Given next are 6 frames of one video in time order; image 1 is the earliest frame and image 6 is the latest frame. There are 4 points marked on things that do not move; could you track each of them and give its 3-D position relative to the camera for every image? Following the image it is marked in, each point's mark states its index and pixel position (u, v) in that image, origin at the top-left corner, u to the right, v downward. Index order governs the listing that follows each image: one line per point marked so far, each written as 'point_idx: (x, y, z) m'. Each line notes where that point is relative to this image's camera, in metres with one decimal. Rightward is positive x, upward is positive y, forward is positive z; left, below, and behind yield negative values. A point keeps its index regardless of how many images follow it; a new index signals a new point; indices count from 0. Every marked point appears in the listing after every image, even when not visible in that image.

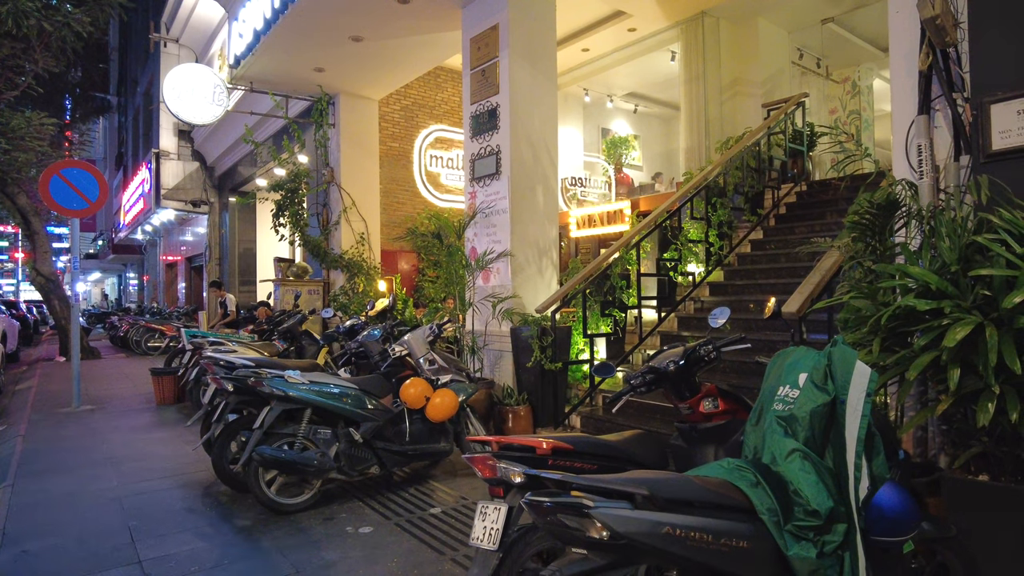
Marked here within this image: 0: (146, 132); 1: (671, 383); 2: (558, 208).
0: (-11.3, +4.8, +19.8) m
1: (+0.8, -0.5, +3.2) m
2: (+0.5, +0.8, +6.8) m
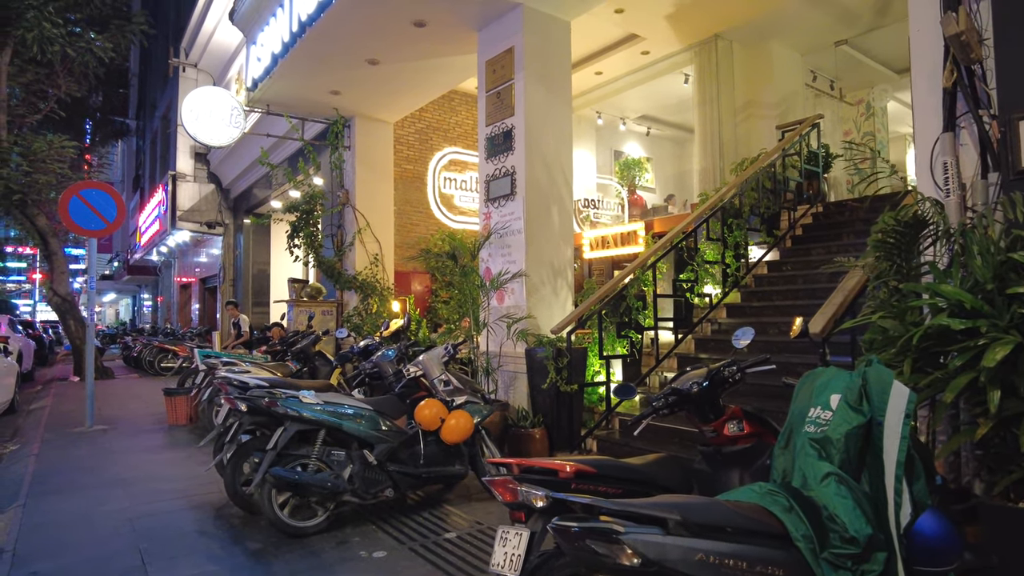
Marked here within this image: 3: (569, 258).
0: (-10.9, +4.2, +20.1) m
1: (+0.9, -0.6, +3.1) m
2: (+0.6, +0.6, +6.8) m
3: (+0.6, +0.3, +6.7) m
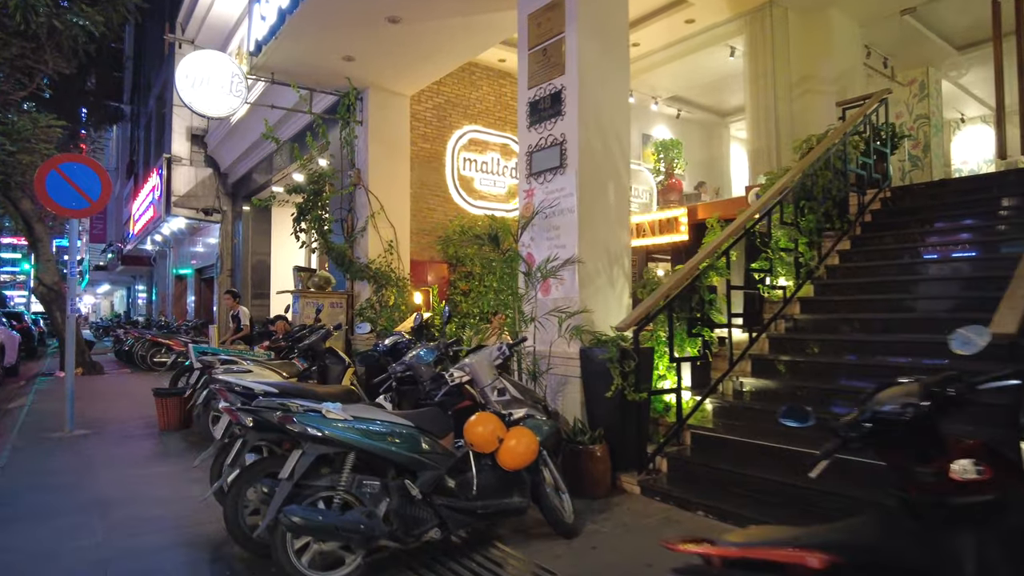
0: (-10.5, +4.4, +19.0) m
1: (+1.3, -0.5, +2.1) m
2: (+1.1, +0.7, +5.8) m
3: (+1.0, +0.4, +5.8) m
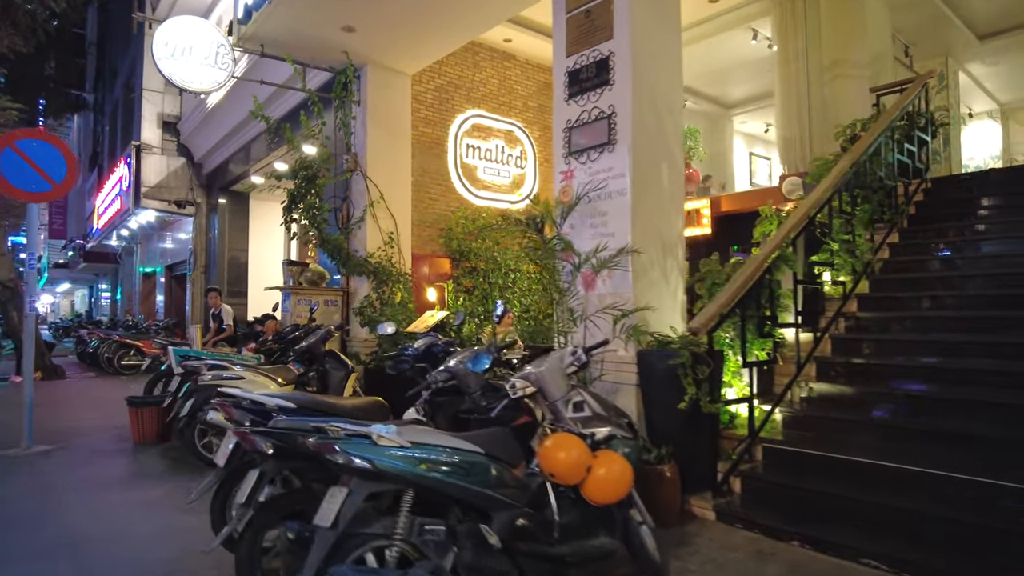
0: (-10.8, +4.5, +17.9) m
1: (+1.8, -0.5, +1.5) m
2: (+1.4, +0.8, +5.1) m
3: (+1.3, +0.5, +5.1) m
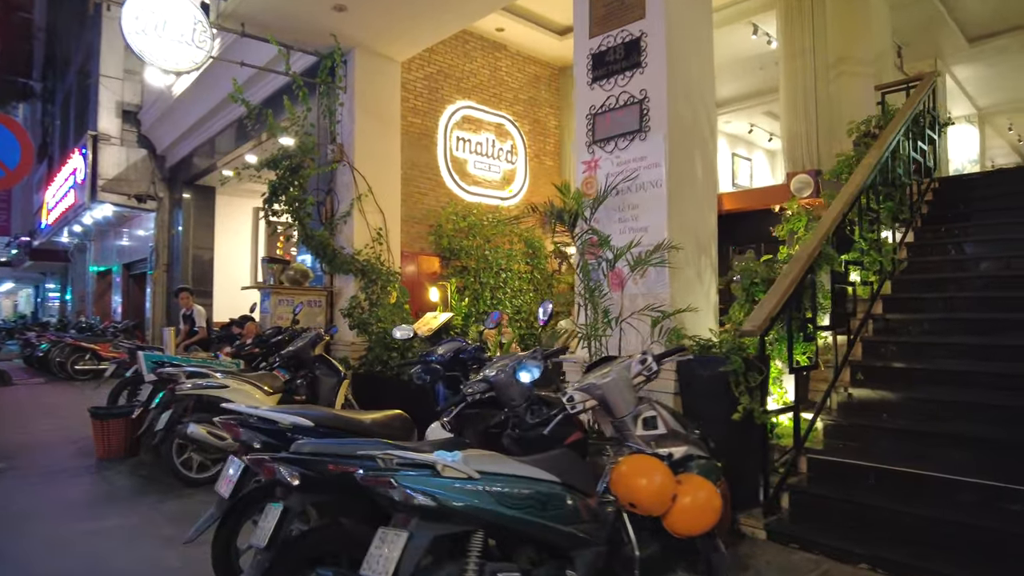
0: (-11.4, +4.5, +16.8) m
1: (+2.2, -0.5, +1.2) m
2: (+1.5, +0.8, +4.8) m
3: (+1.5, +0.5, +4.7) m
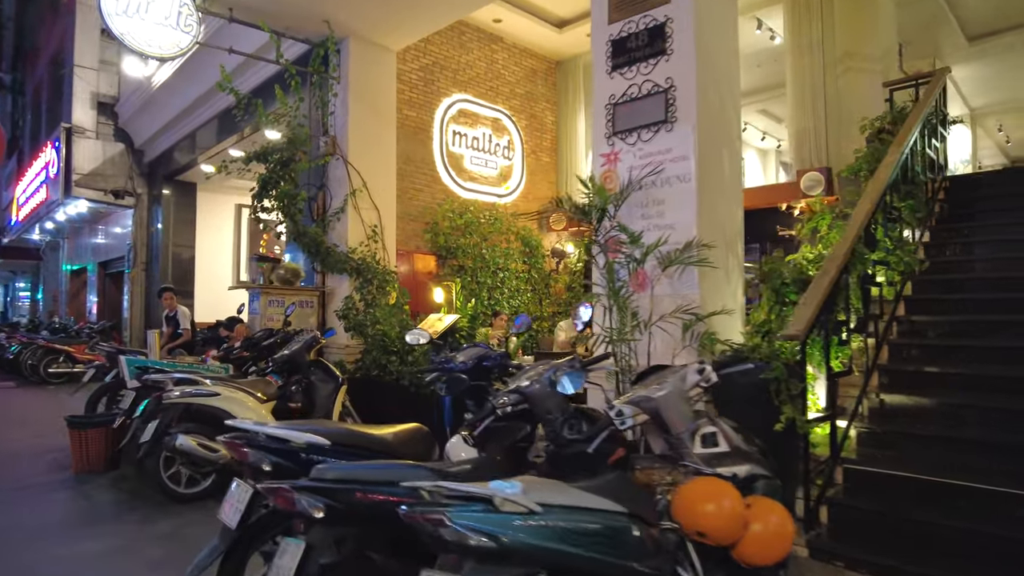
0: (-11.6, +4.5, +16.1) m
1: (+2.4, -0.5, +0.9) m
2: (+1.6, +0.7, +4.5) m
3: (+1.6, +0.5, +4.5) m
